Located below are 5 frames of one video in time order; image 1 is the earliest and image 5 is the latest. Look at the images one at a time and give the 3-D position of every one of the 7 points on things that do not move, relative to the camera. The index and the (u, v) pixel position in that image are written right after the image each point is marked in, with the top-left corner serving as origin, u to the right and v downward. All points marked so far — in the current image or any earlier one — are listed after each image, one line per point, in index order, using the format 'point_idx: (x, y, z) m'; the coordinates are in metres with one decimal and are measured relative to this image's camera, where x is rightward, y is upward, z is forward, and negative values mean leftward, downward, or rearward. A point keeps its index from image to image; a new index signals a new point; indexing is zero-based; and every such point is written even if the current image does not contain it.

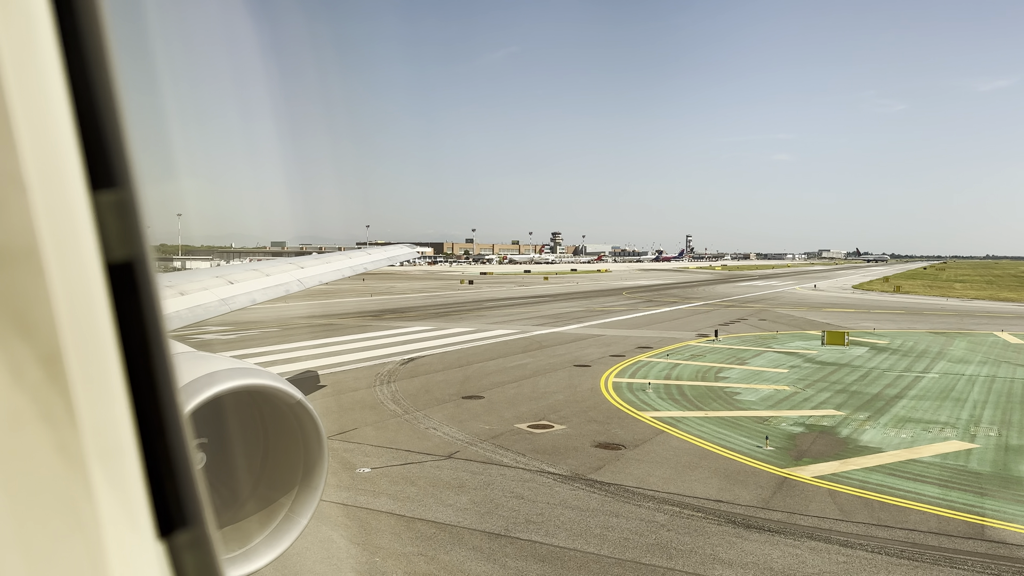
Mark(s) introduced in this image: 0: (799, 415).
0: (+8.2, -3.7, +19.2) m
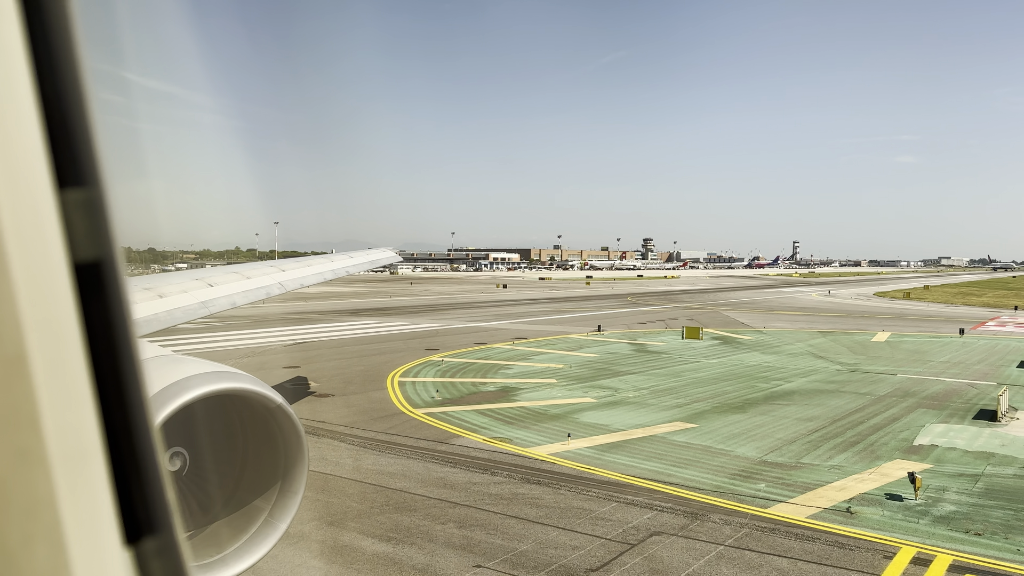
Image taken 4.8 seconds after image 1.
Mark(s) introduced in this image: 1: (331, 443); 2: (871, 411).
0: (+0.1, -3.5, +24.3) m
1: (-4.3, -3.6, +15.2) m
2: (+10.6, -3.6, +19.2) m
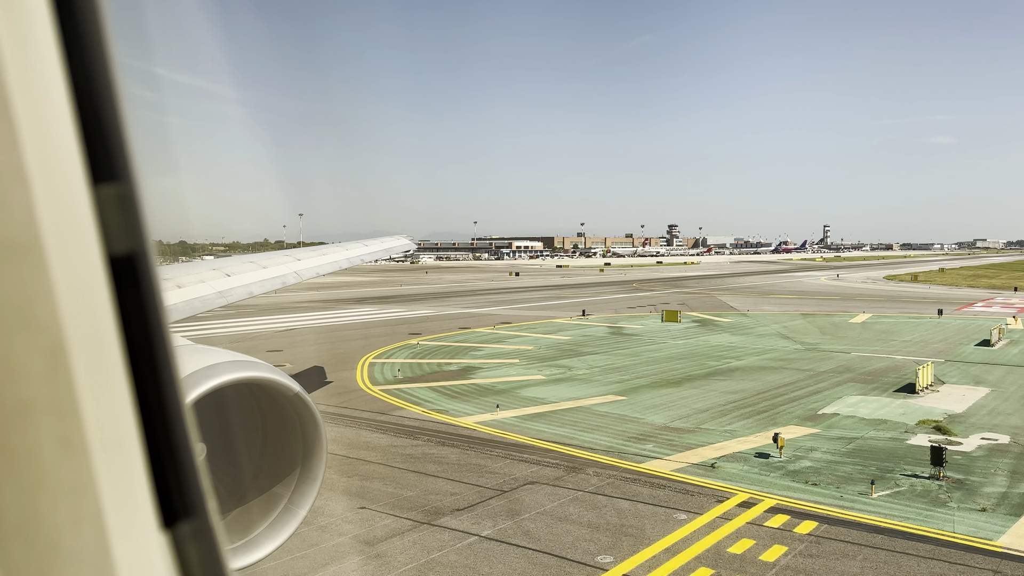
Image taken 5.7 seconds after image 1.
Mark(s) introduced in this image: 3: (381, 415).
0: (-1.3, -2.9, +25.8) m
1: (-6.0, -3.3, +16.9) m
2: (+9.0, -3.0, +20.3) m
3: (-3.4, -3.3, +16.8) m
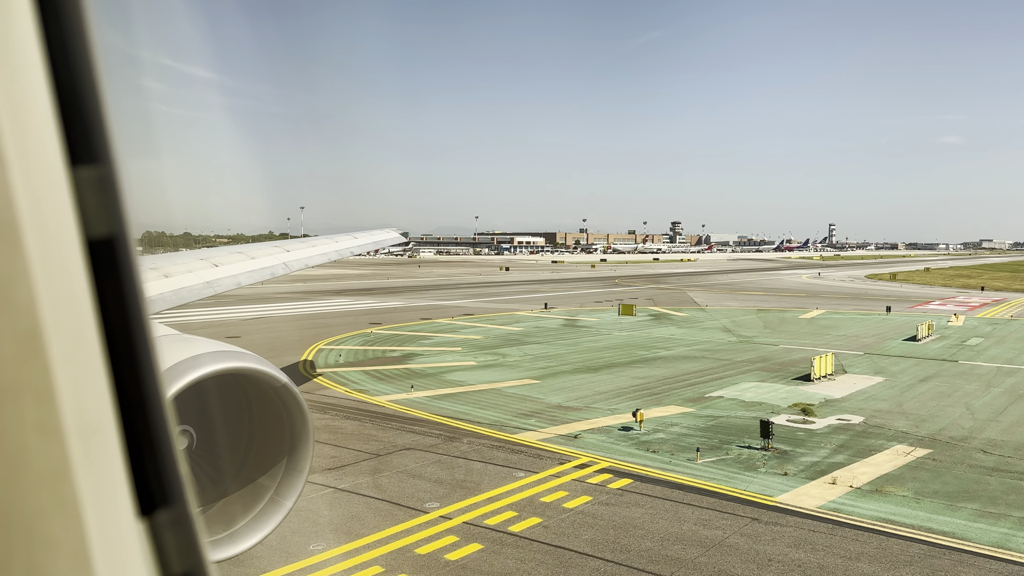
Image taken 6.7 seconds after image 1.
0: (-3.8, -2.5, +27.2) m
1: (-8.4, -2.9, +18.3) m
2: (+6.6, -2.8, +21.8) m
3: (-5.8, -3.0, +18.2) m
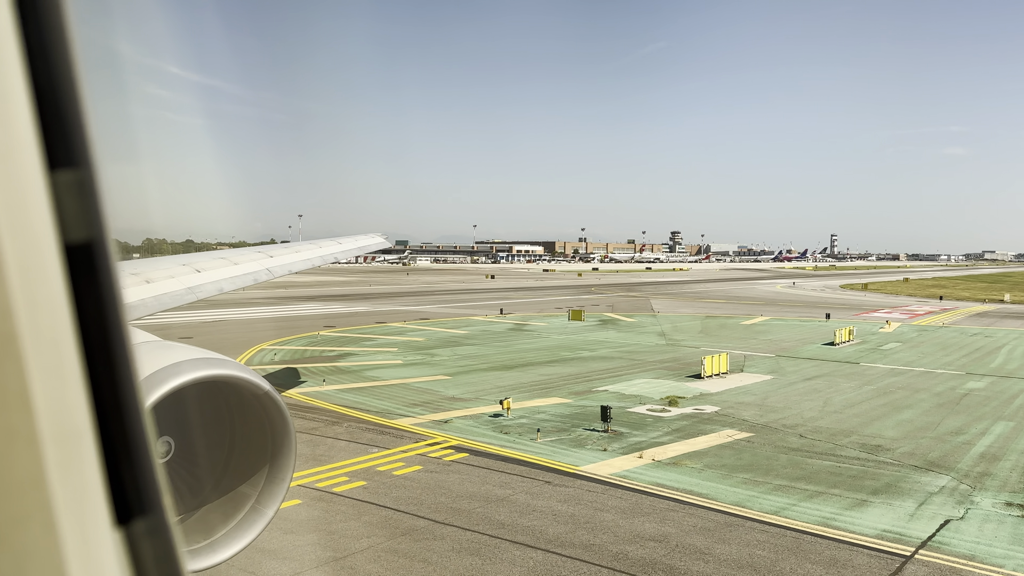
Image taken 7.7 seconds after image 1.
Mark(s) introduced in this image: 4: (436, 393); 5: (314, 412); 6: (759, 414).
0: (-6.7, -2.7, +28.9) m
1: (-11.3, -3.0, +20.0) m
2: (+3.6, -3.0, +23.6) m
3: (-8.8, -3.0, +19.9) m
4: (-2.2, -3.1, +19.0) m
5: (-5.1, -3.1, +16.4) m
6: (+6.5, -3.3, +17.0) m
